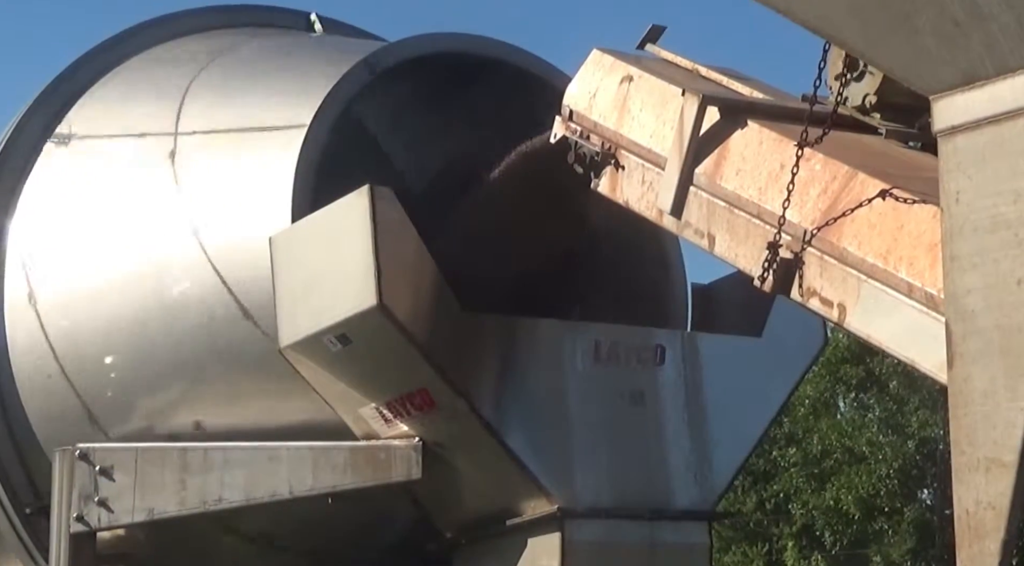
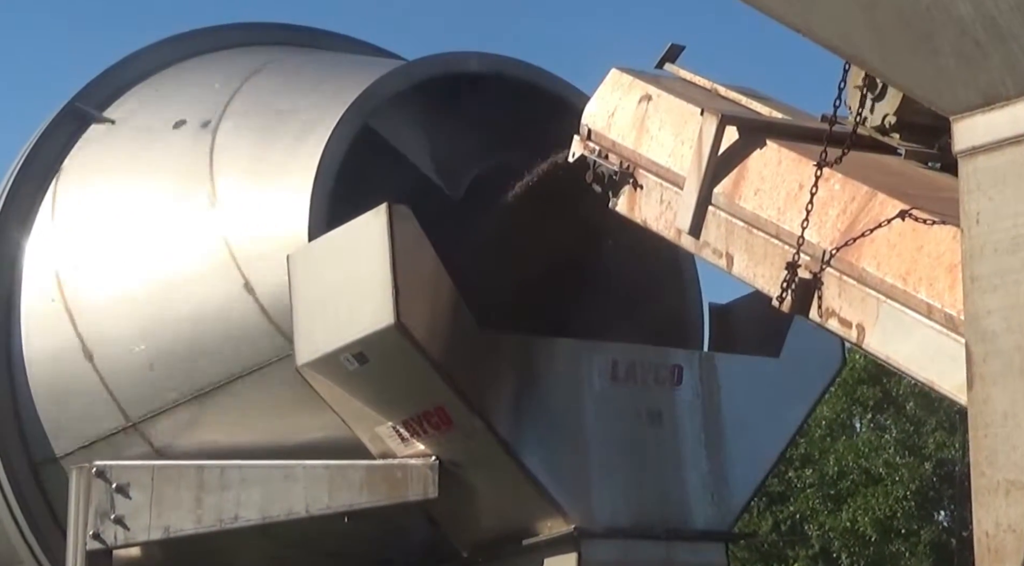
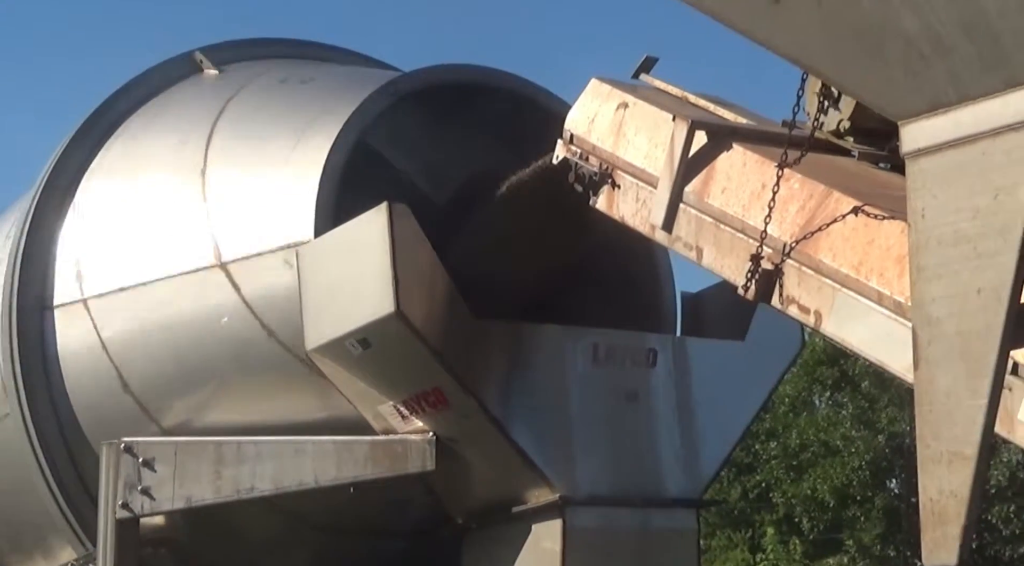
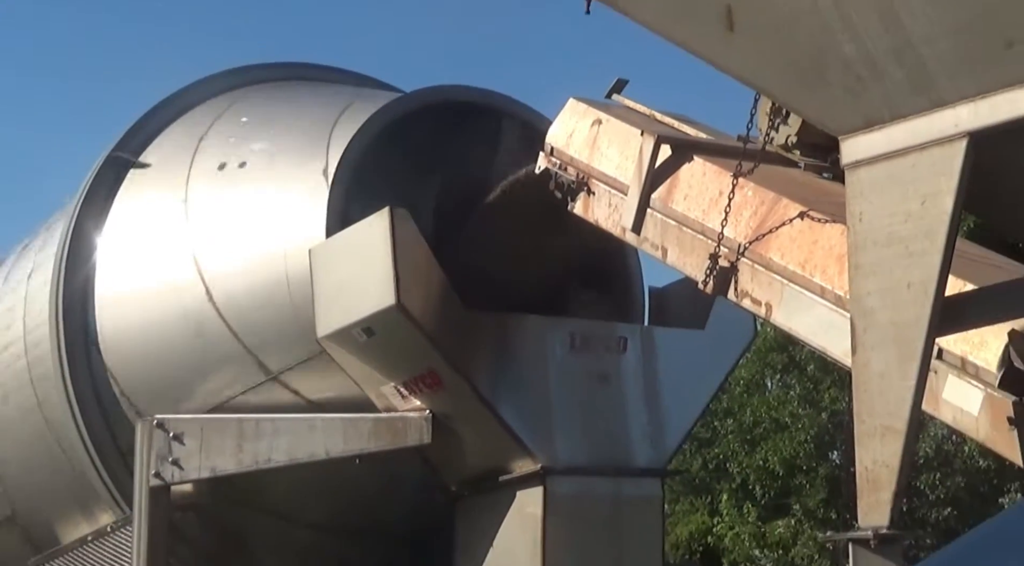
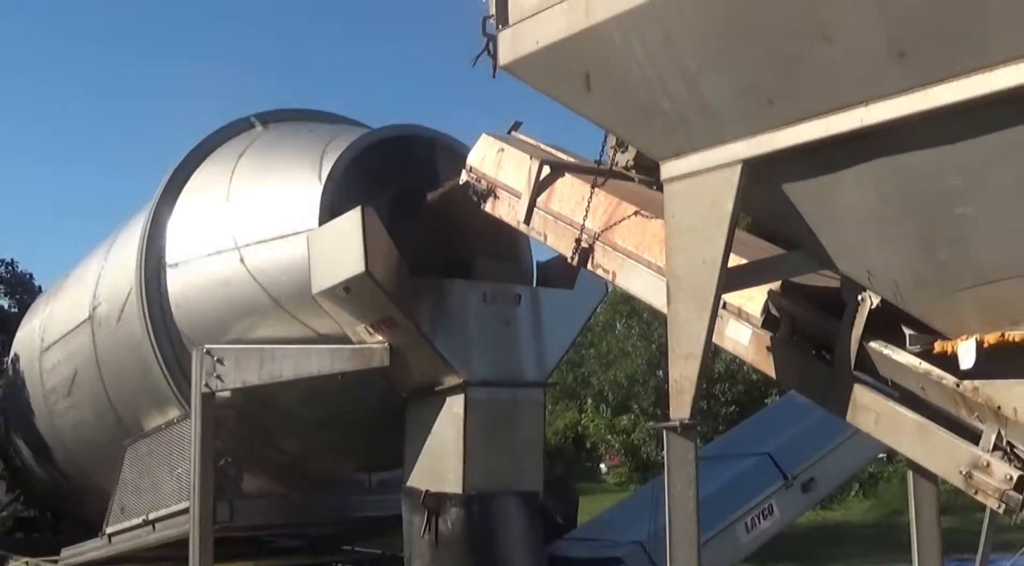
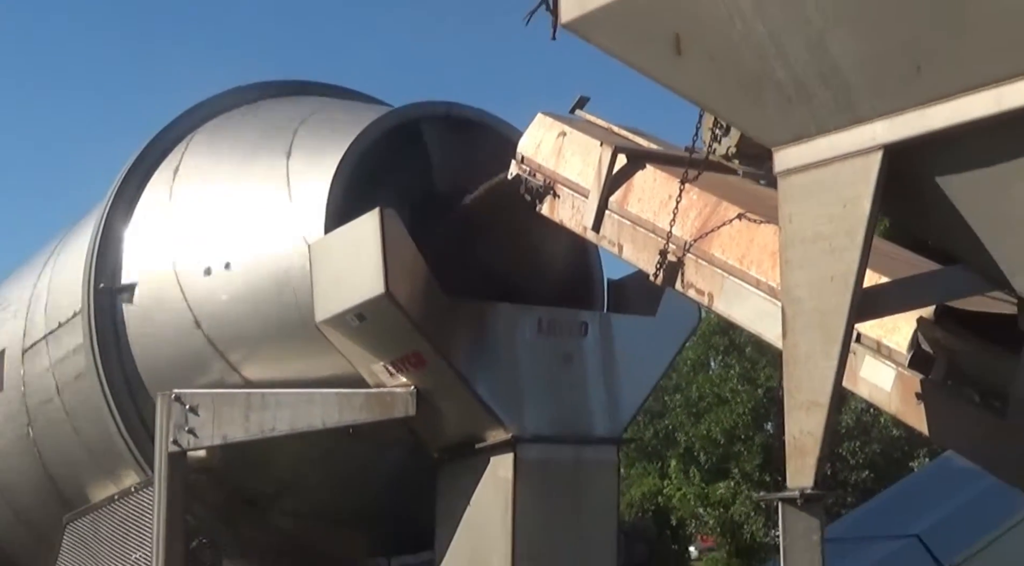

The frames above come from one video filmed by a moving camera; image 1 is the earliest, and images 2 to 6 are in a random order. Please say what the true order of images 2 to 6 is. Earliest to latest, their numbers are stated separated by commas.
2, 3, 4, 6, 5
